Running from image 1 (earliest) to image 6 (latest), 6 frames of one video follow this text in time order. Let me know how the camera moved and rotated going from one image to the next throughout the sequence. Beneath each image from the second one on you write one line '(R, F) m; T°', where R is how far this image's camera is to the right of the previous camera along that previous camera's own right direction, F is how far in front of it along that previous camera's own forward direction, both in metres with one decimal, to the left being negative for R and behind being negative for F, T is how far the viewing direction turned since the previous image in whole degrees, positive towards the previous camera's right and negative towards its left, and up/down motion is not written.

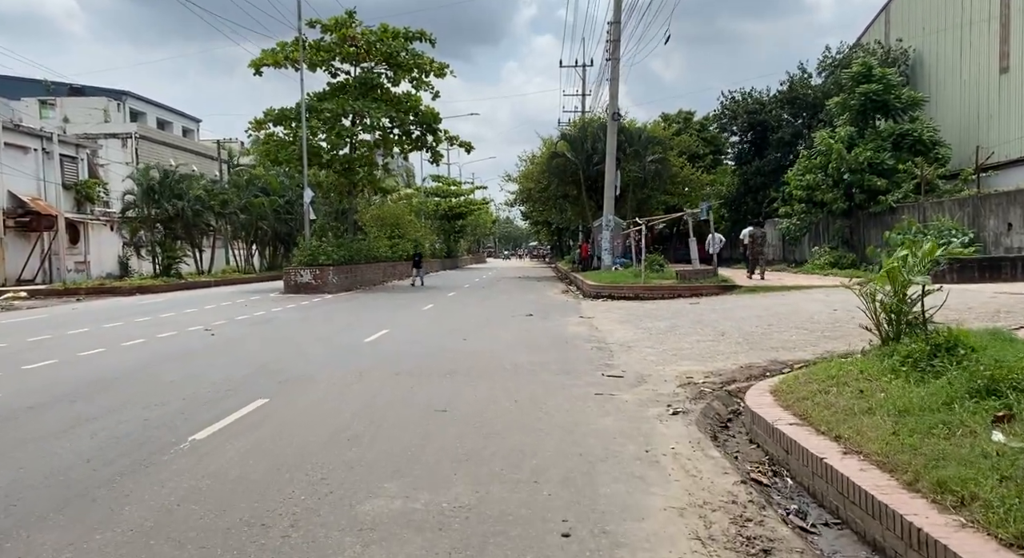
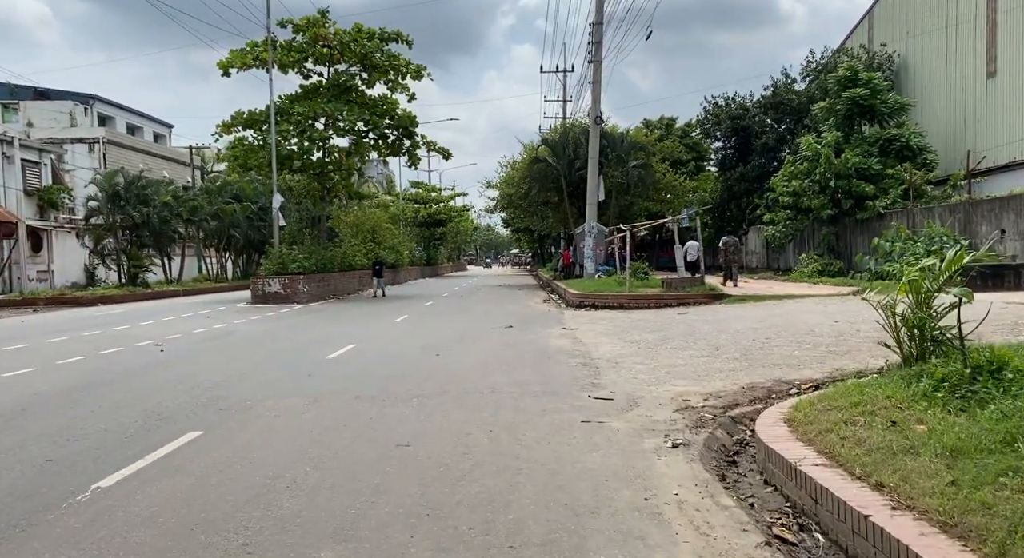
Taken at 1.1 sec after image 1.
(+0.1, +1.0) m; +1°
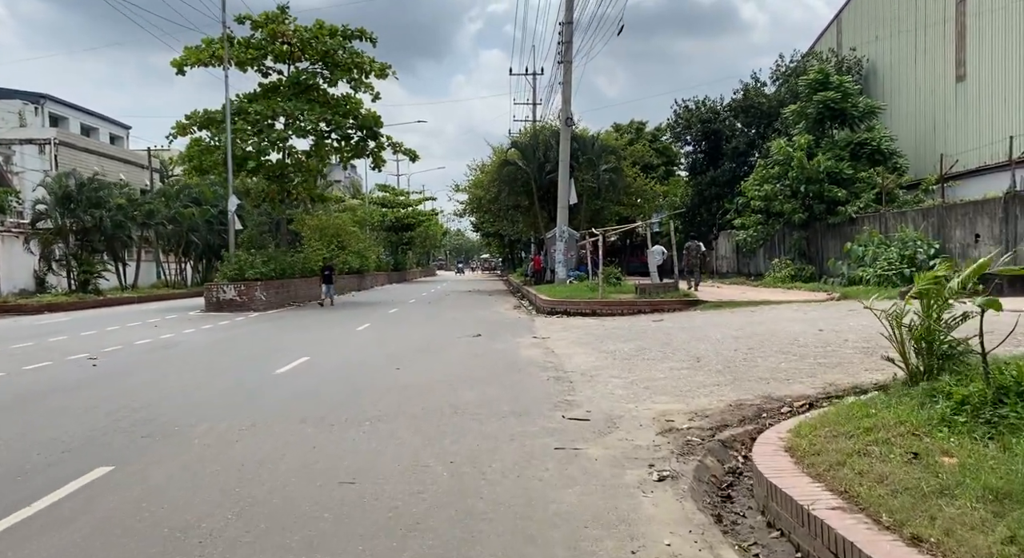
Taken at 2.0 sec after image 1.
(+0.1, +0.8) m; +2°
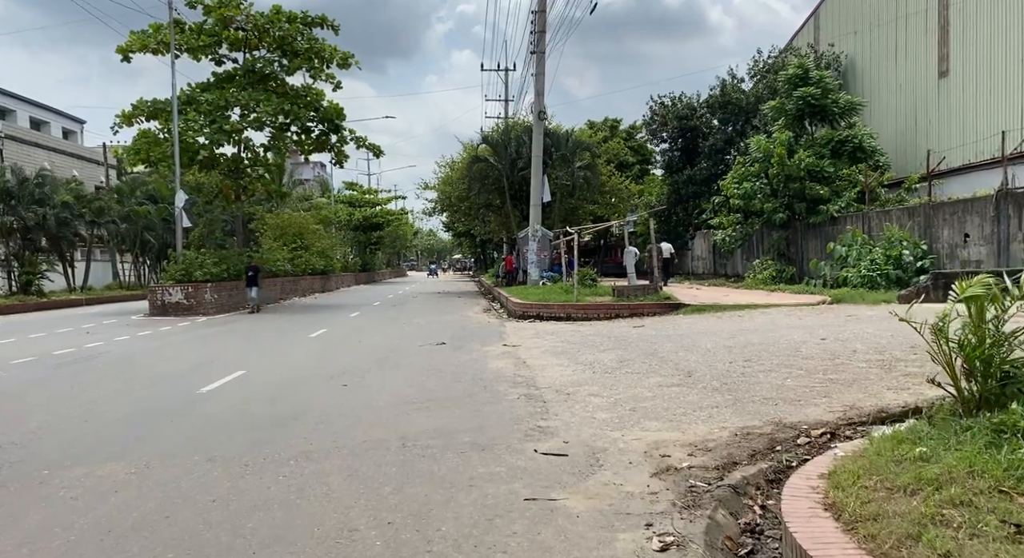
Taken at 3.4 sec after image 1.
(+0.1, +1.3) m; +2°
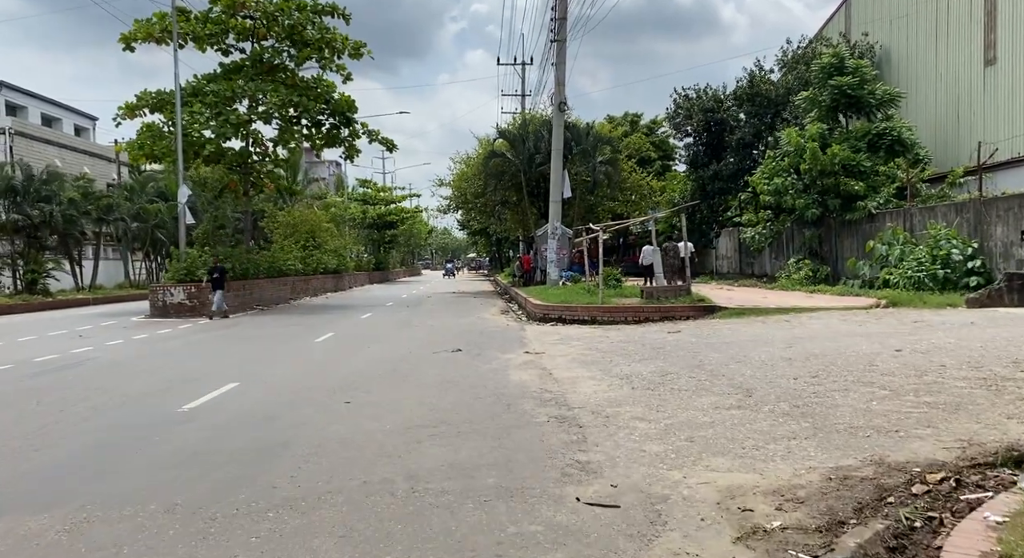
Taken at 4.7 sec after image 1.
(-0.1, +1.2) m; -1°
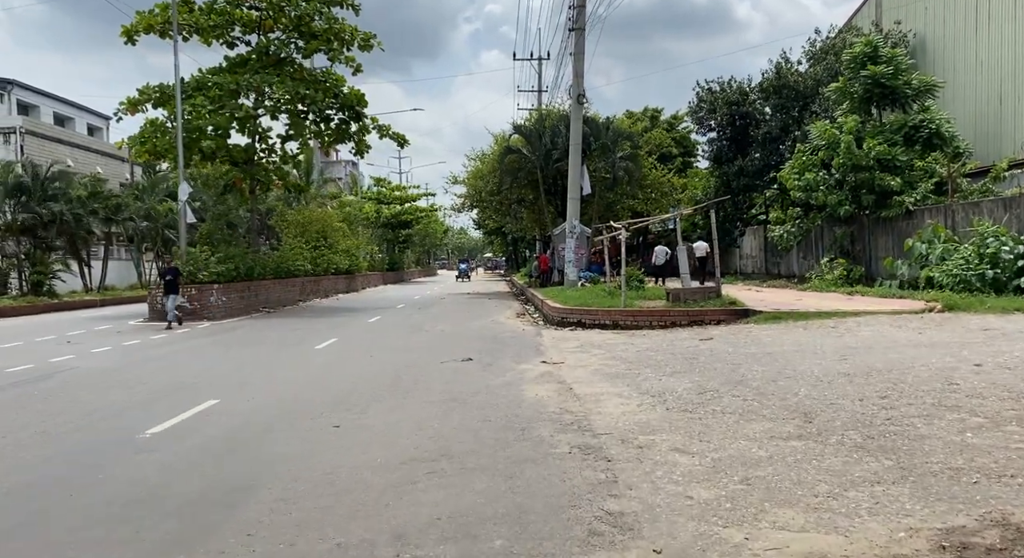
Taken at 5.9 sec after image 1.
(0.0, +1.1) m; -1°
